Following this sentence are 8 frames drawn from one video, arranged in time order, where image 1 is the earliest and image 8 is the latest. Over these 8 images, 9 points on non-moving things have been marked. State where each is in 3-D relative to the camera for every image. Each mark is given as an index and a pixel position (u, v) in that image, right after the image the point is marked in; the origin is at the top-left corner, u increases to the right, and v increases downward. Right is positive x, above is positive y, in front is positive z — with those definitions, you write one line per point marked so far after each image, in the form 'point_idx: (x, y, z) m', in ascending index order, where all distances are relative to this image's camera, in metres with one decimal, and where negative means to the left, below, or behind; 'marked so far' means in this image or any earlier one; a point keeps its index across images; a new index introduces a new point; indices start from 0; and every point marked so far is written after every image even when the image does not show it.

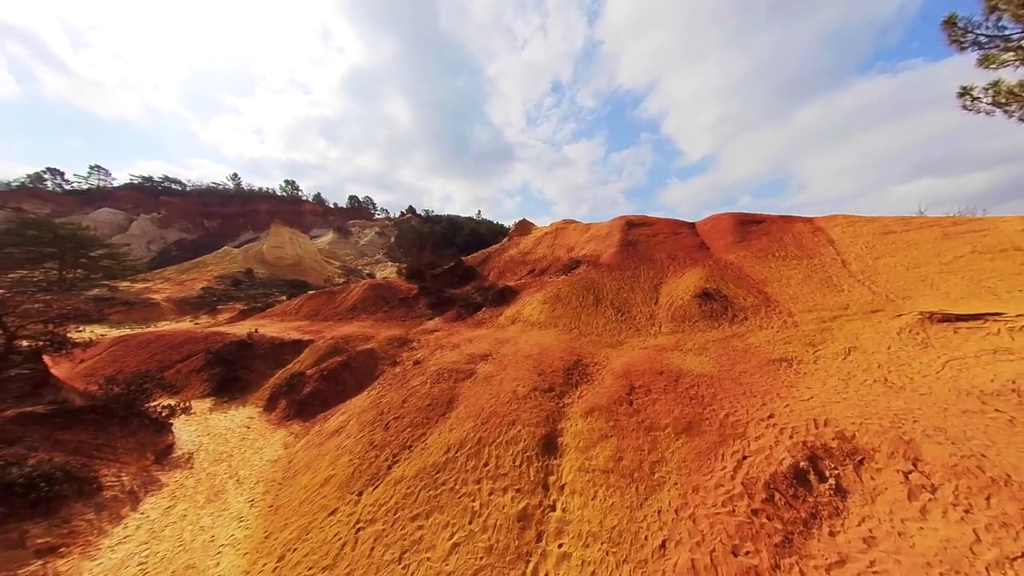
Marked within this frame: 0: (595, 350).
0: (+4.3, -3.2, +15.3) m
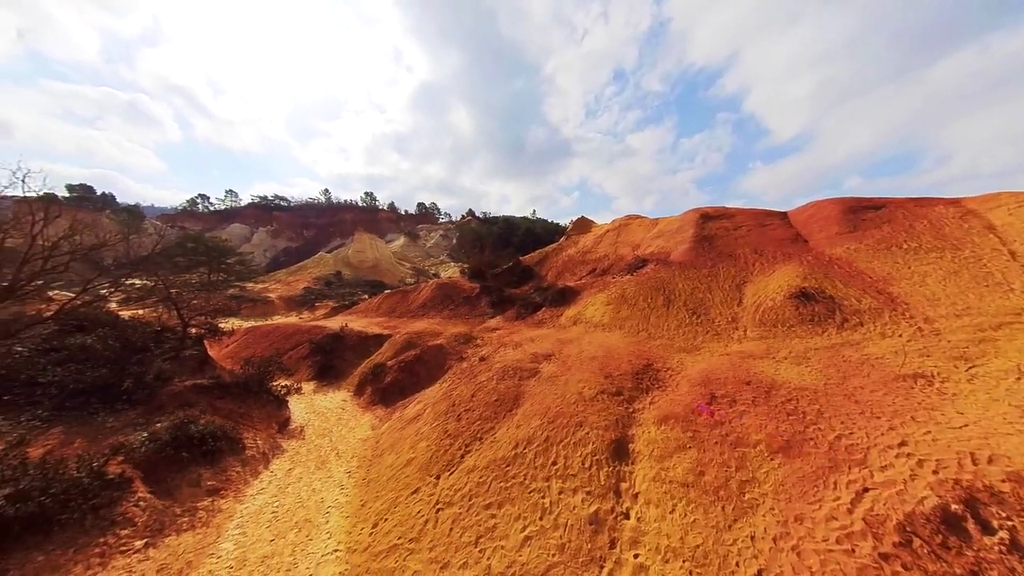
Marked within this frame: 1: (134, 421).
0: (+7.5, -3.2, +14.3) m
1: (-14.3, -5.0, +11.2) m
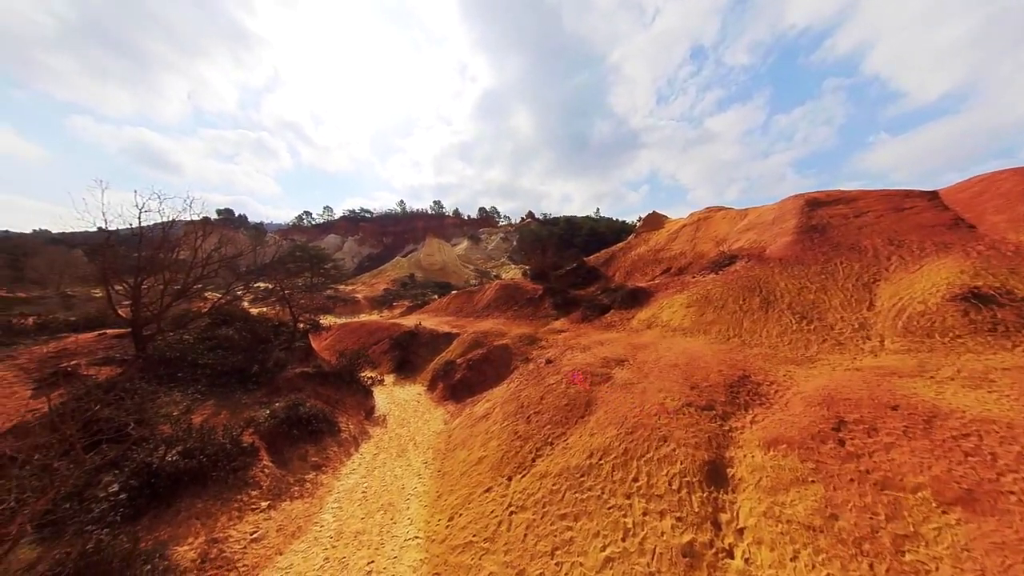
0: (+10.5, -3.2, +12.1) m
1: (-11.4, -5.0, +13.4) m
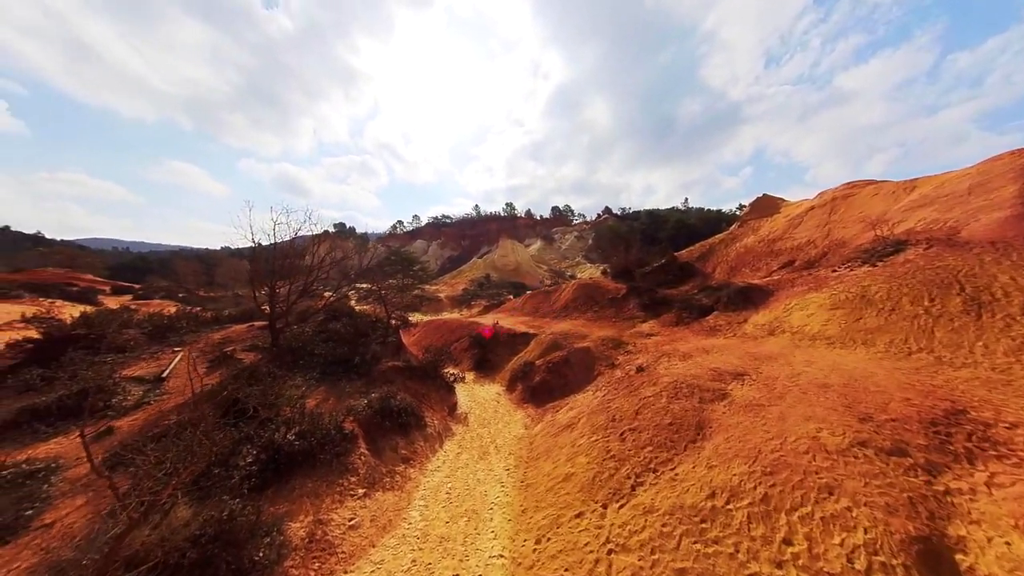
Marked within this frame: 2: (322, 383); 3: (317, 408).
0: (+13.4, -3.0, +8.1) m
1: (-7.5, -5.0, +14.6) m
2: (-9.6, -4.8, +15.1) m
3: (-8.1, -5.1, +12.3) m
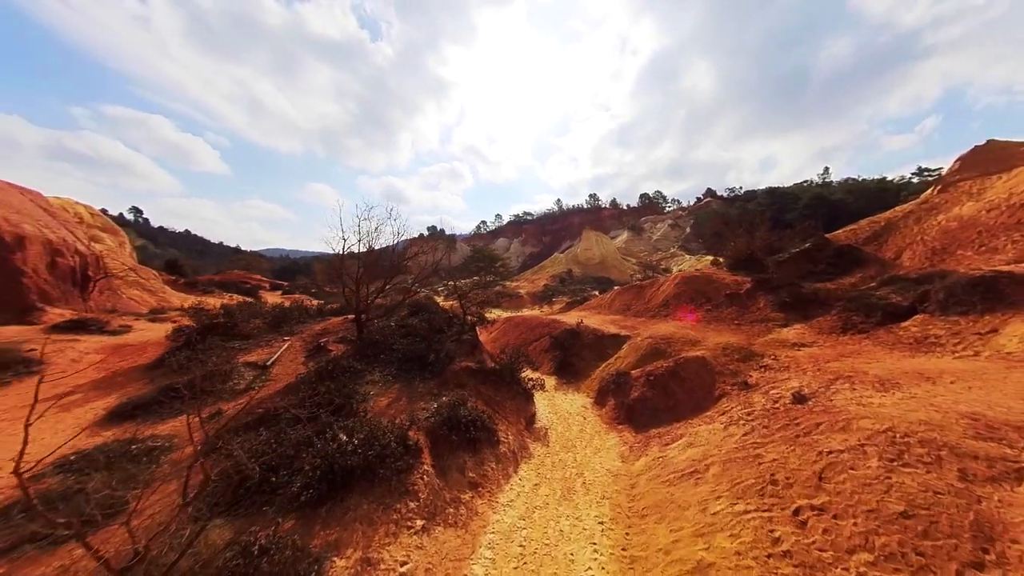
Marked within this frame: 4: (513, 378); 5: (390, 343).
0: (+14.8, -2.8, +1.6) m
1: (-3.7, -4.7, +13.5) m
2: (-5.6, -4.5, +14.6) m
3: (-4.8, -4.8, +11.4) m
4: (+0.1, -4.6, +15.2) m
5: (-6.9, -3.1, +16.9) m
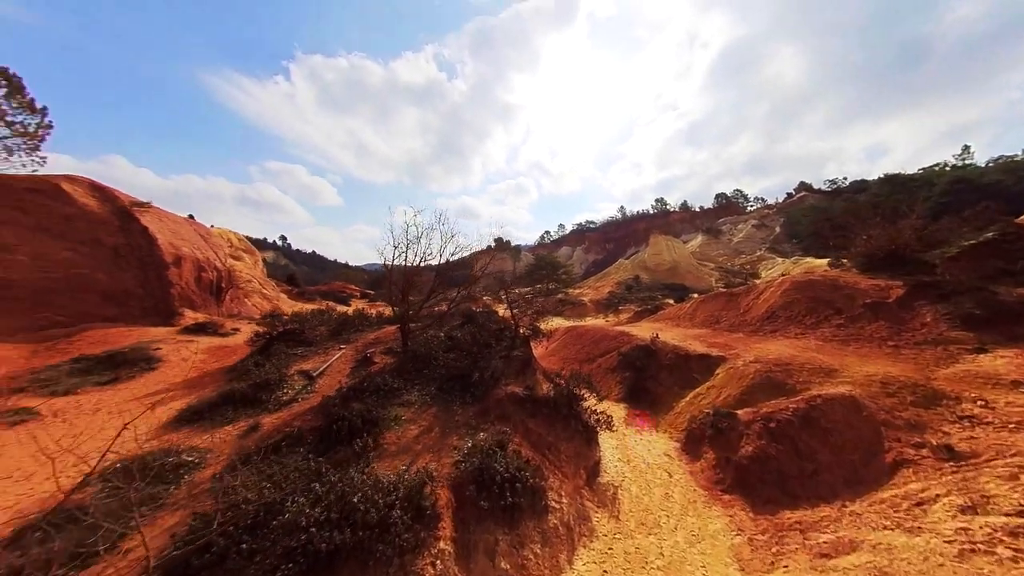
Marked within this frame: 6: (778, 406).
0: (+13.9, -2.7, -4.2) m
1: (-1.6, -5.0, +11.2) m
2: (-3.3, -4.9, +12.6) m
3: (-3.2, -5.1, +9.3) m
4: (+2.4, -5.0, +12.0) m
5: (-4.1, -3.5, +15.2) m
6: (+10.1, -4.3, +11.0) m
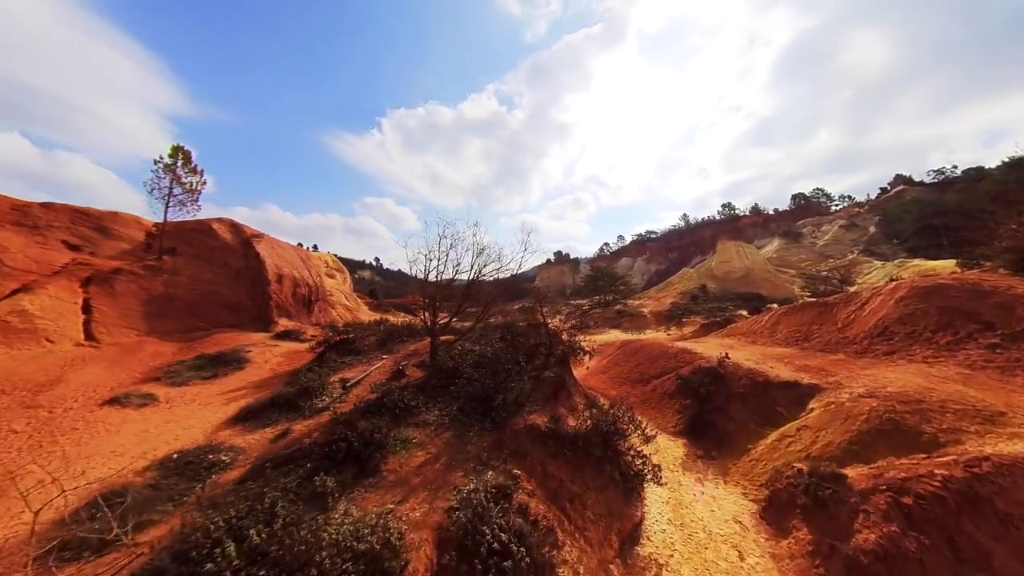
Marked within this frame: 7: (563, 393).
0: (+11.5, -2.5, -8.1) m
1: (-1.1, -5.5, +9.7) m
2: (-2.5, -5.4, +11.4) m
3: (-2.9, -5.5, +8.2) m
4: (+3.0, -5.4, +9.8) m
5: (-2.8, -4.1, +14.1) m
6: (+10.4, -4.7, +7.4) m
7: (+2.2, -4.6, +13.4) m
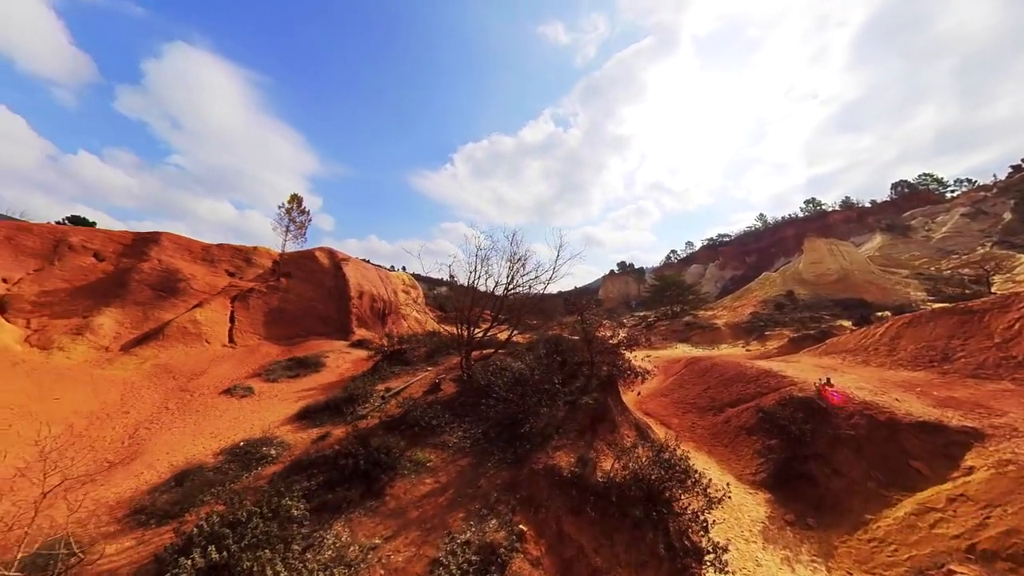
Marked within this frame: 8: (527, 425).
0: (+8.3, -2.0, -11.4) m
1: (-0.7, -5.9, +8.3) m
2: (-1.7, -6.0, +10.2) m
3: (-2.8, -5.9, +7.2) m
4: (+3.4, -5.8, +7.7) m
5: (-1.5, -4.8, +13.0) m
6: (+10.2, -4.8, +4.0) m
7: (+3.3, -5.2, +11.4) m
8: (+0.3, -5.1, +11.0) m
